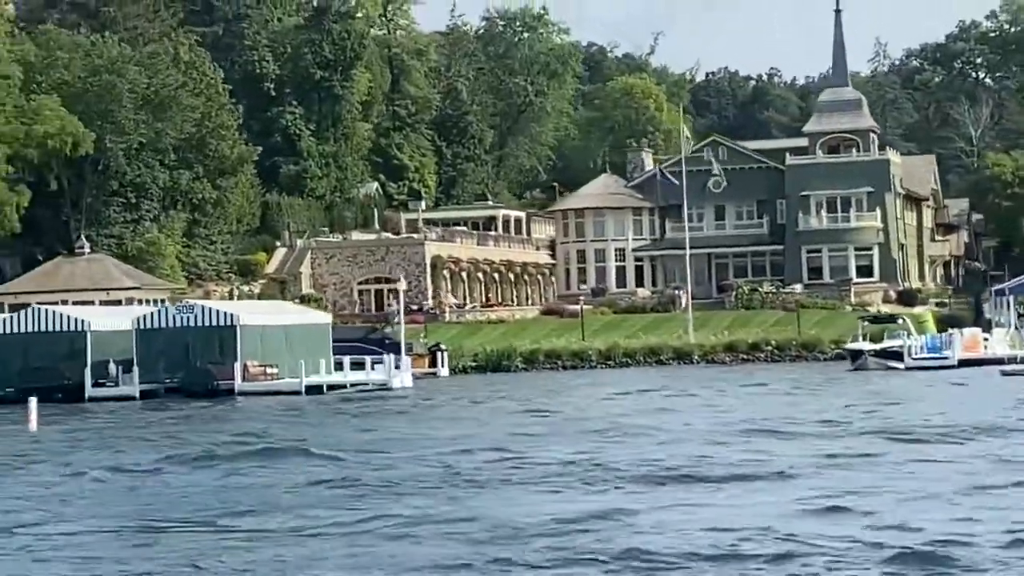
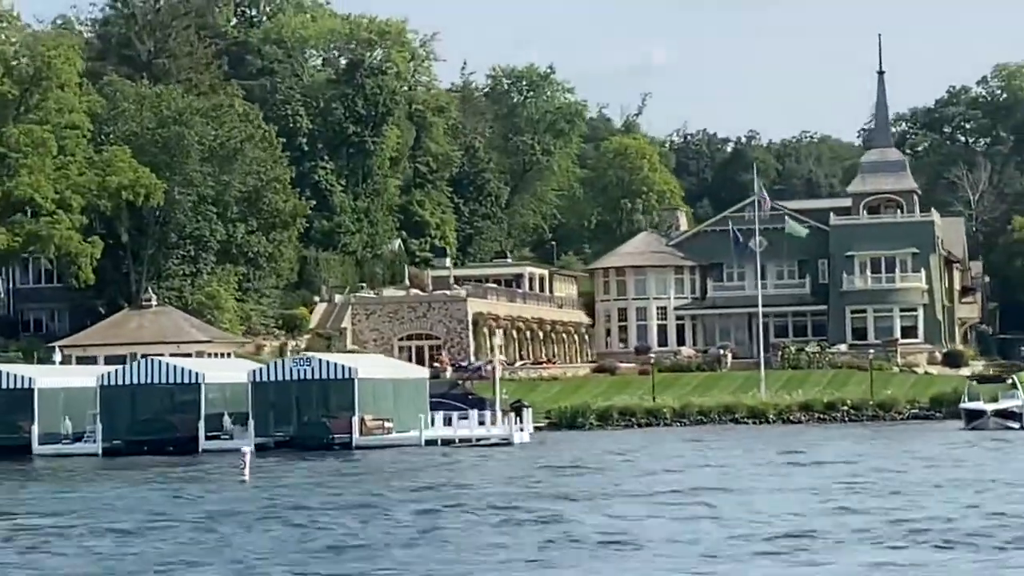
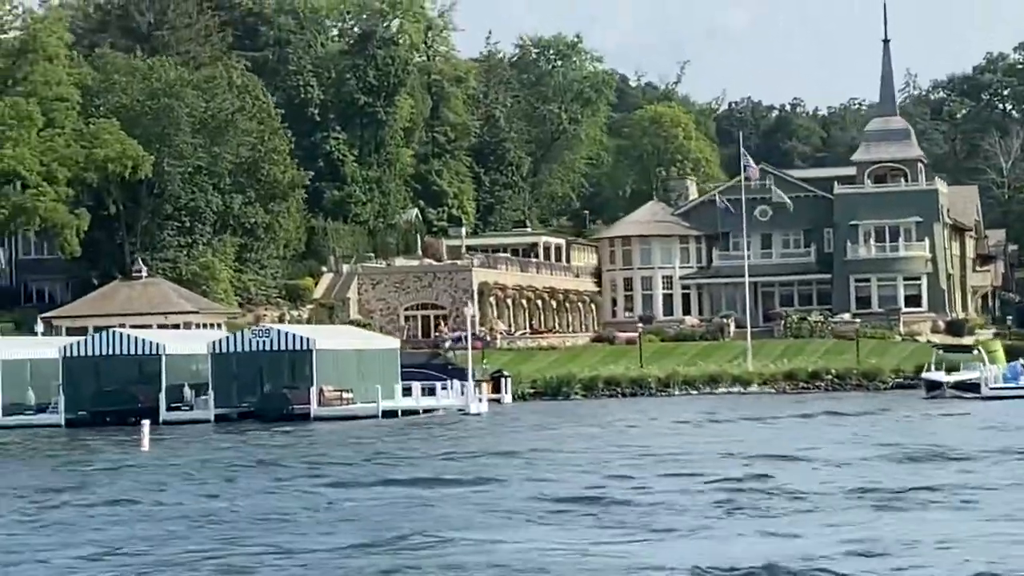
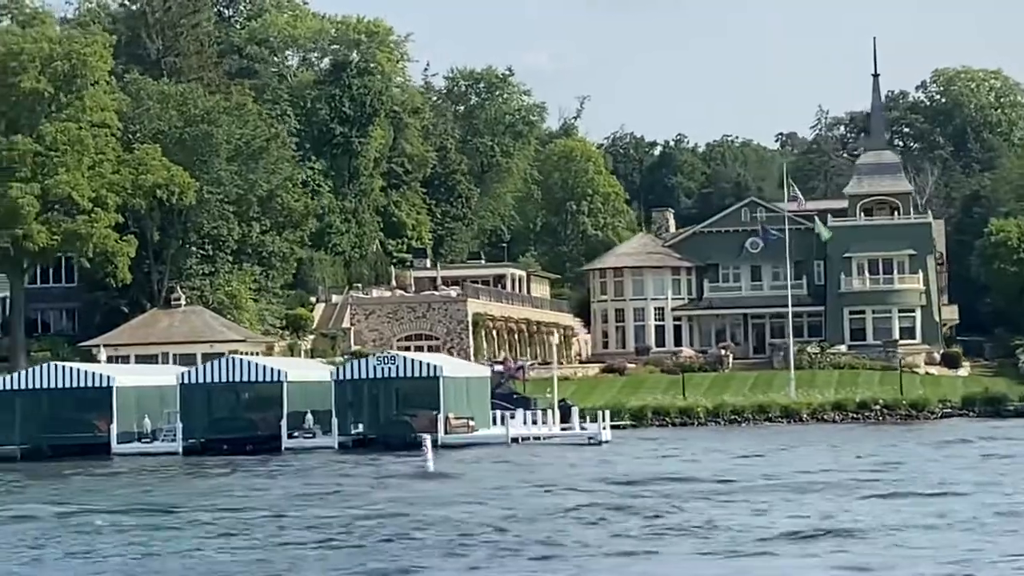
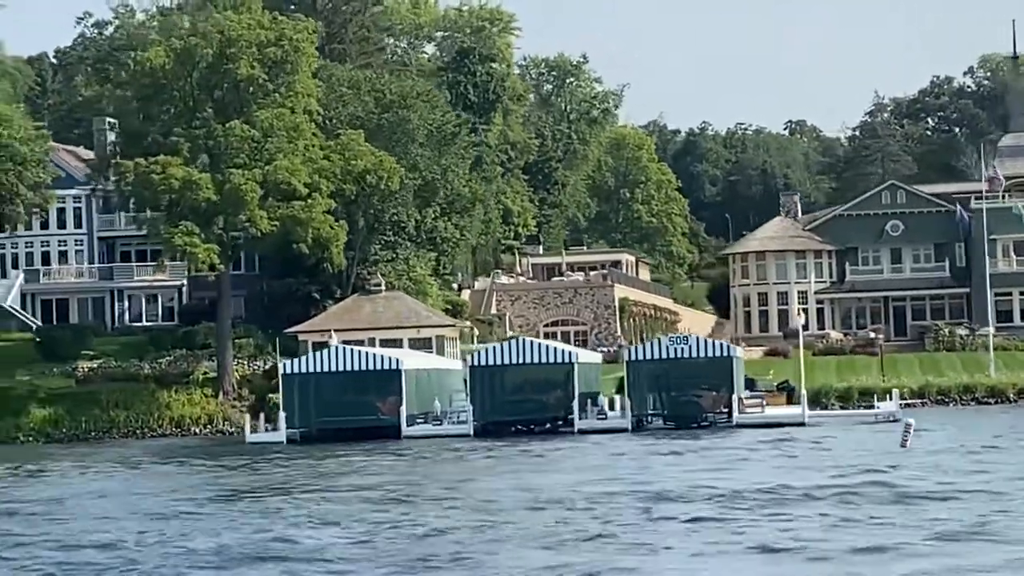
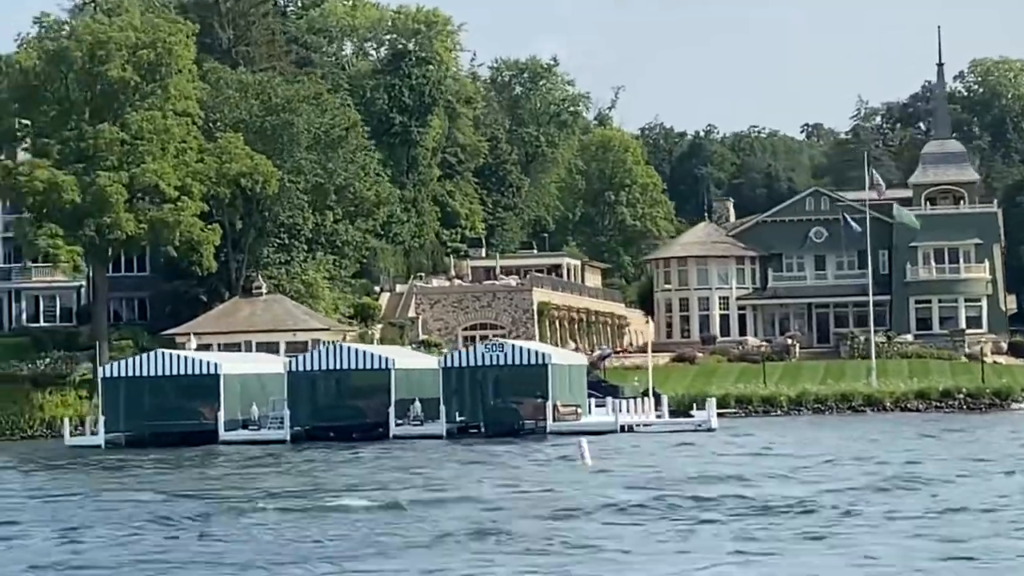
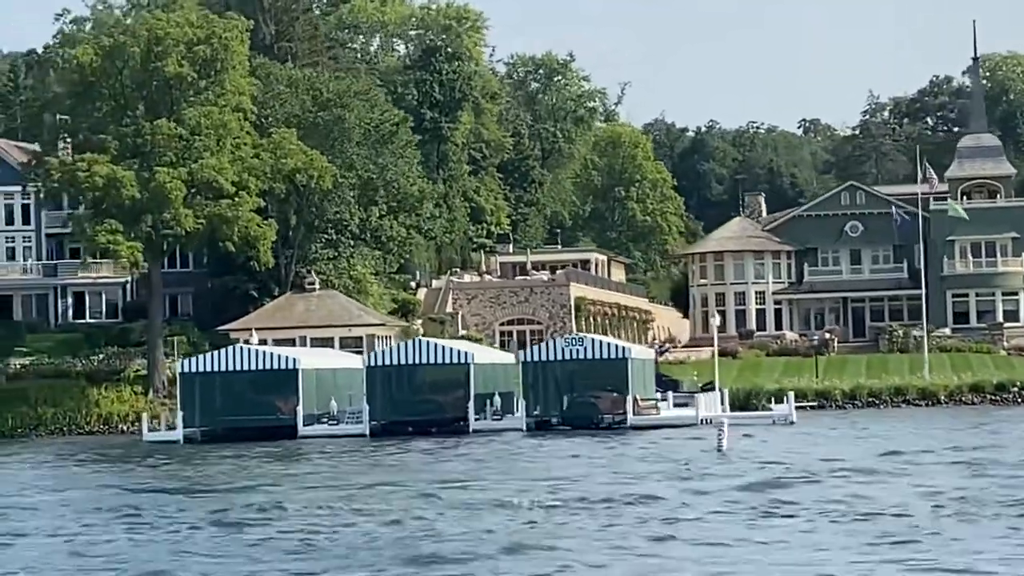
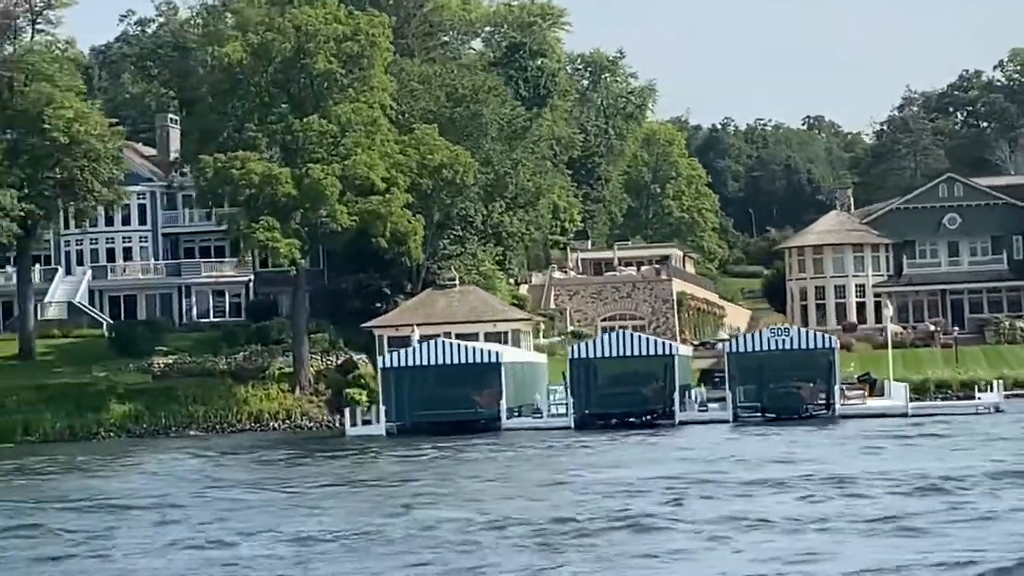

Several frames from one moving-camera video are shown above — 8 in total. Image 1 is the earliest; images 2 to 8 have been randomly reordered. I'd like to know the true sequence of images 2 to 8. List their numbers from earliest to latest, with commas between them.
3, 2, 4, 6, 7, 5, 8
